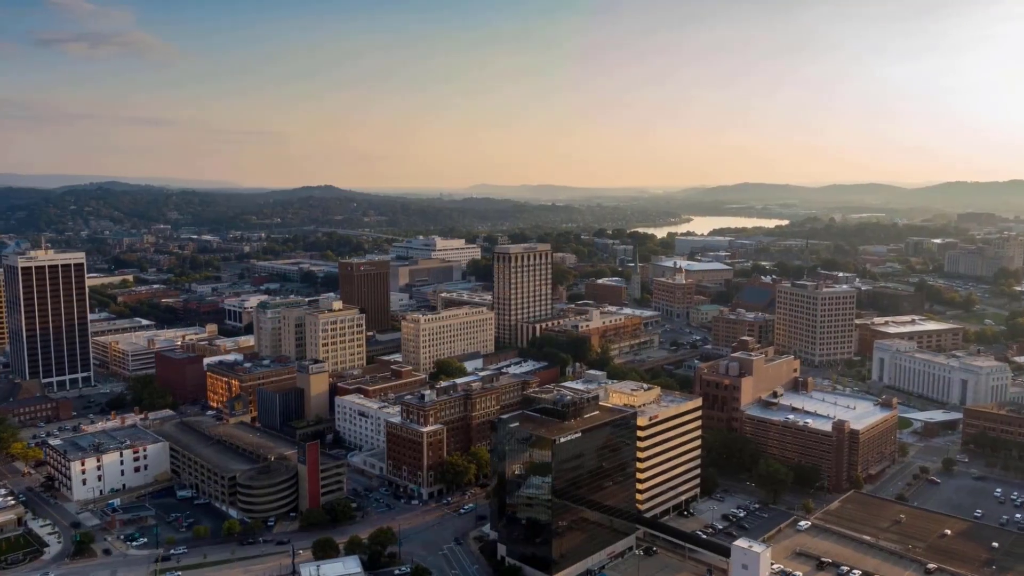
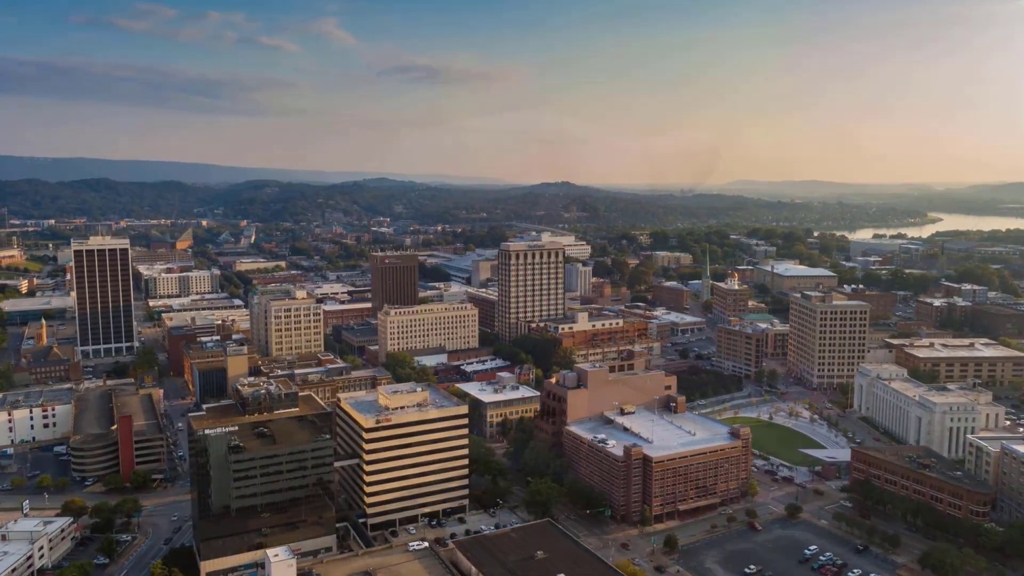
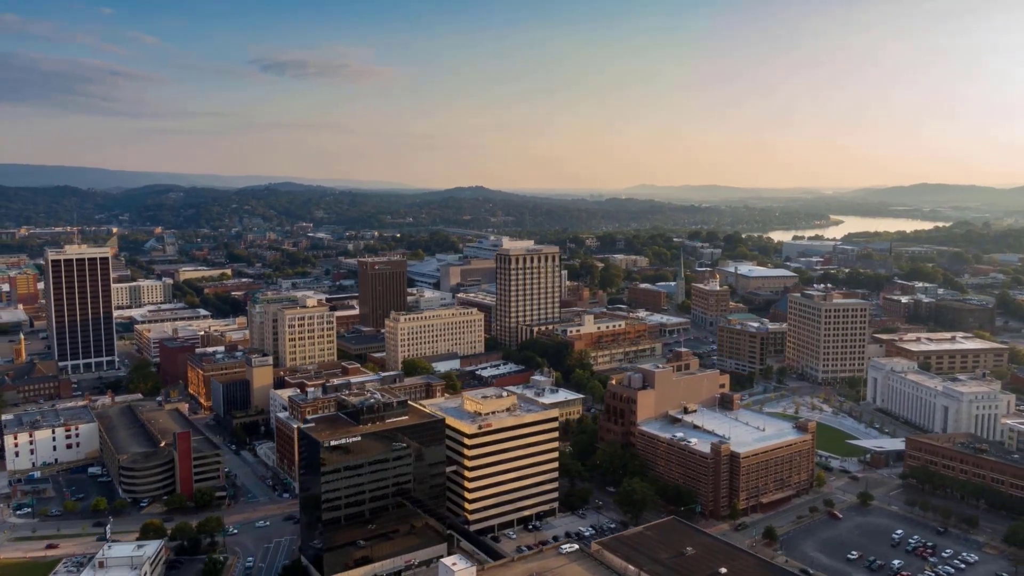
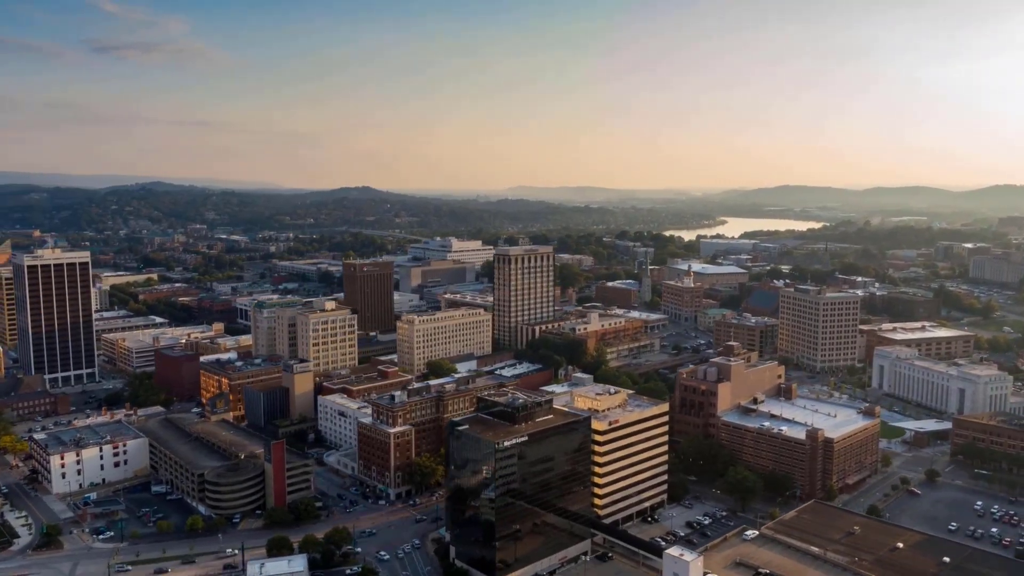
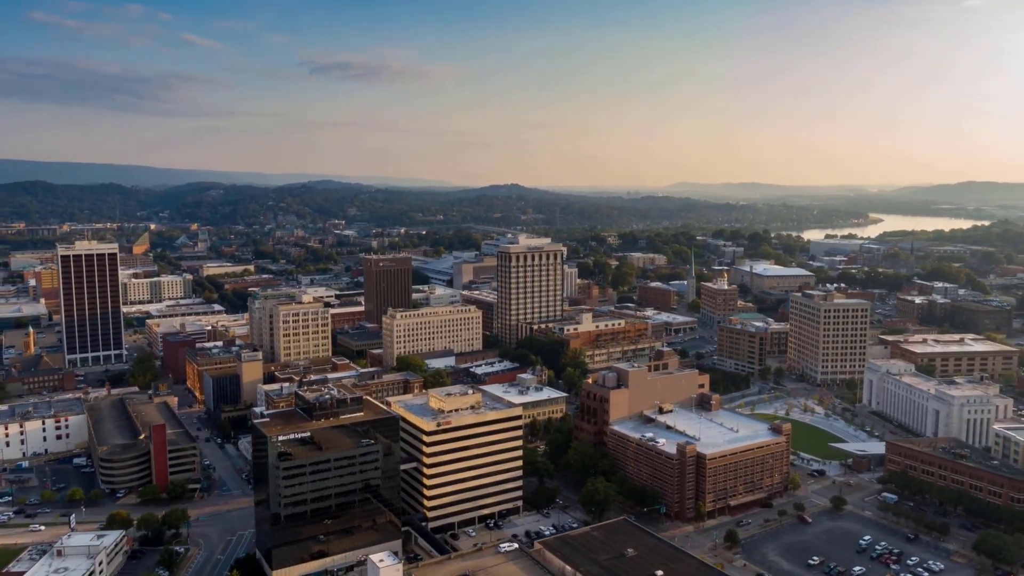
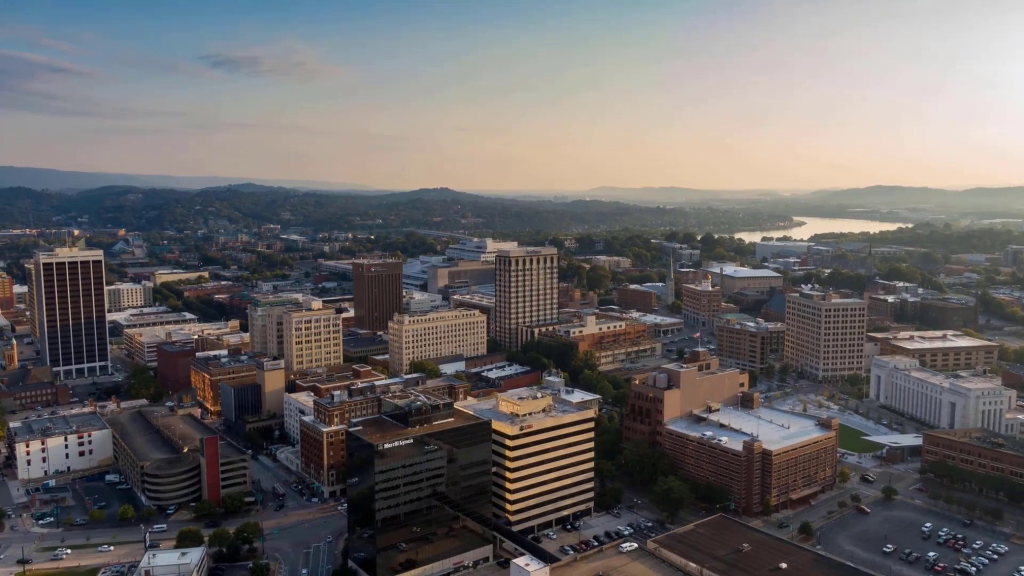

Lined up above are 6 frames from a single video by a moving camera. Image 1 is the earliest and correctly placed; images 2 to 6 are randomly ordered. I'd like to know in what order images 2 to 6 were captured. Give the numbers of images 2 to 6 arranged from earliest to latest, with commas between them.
4, 6, 3, 5, 2
